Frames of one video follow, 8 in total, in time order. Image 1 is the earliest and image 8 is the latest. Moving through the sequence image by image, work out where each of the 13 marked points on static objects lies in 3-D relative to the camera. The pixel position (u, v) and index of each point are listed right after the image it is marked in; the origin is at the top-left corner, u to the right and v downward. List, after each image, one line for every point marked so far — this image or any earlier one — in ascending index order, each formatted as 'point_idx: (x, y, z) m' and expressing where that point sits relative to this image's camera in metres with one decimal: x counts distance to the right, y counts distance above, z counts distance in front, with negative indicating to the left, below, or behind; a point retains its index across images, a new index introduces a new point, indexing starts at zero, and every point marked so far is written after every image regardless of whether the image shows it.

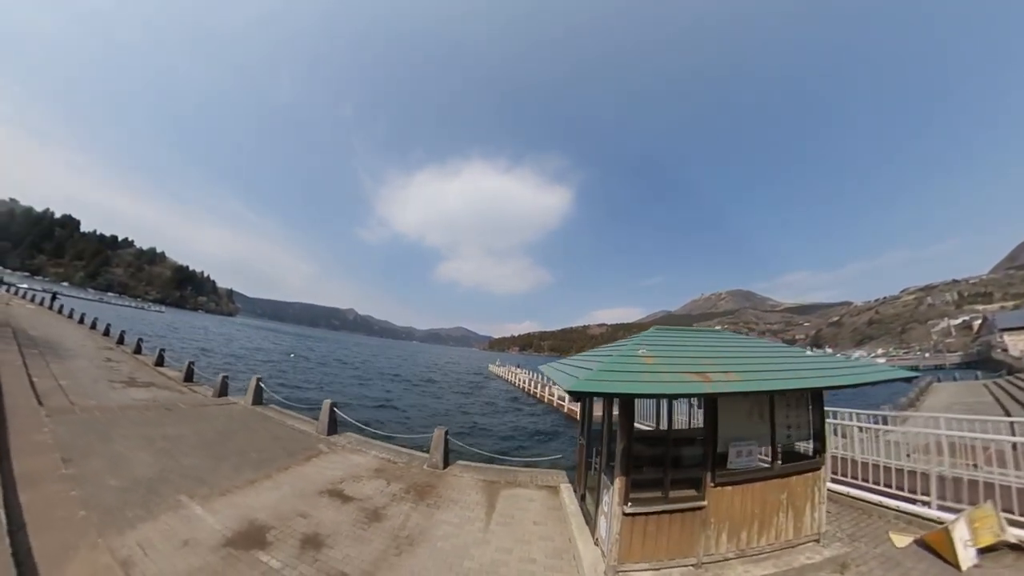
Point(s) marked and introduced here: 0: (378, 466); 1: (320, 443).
0: (-2.4, -3.4, +6.7) m
1: (-4.0, -3.4, +7.9) m
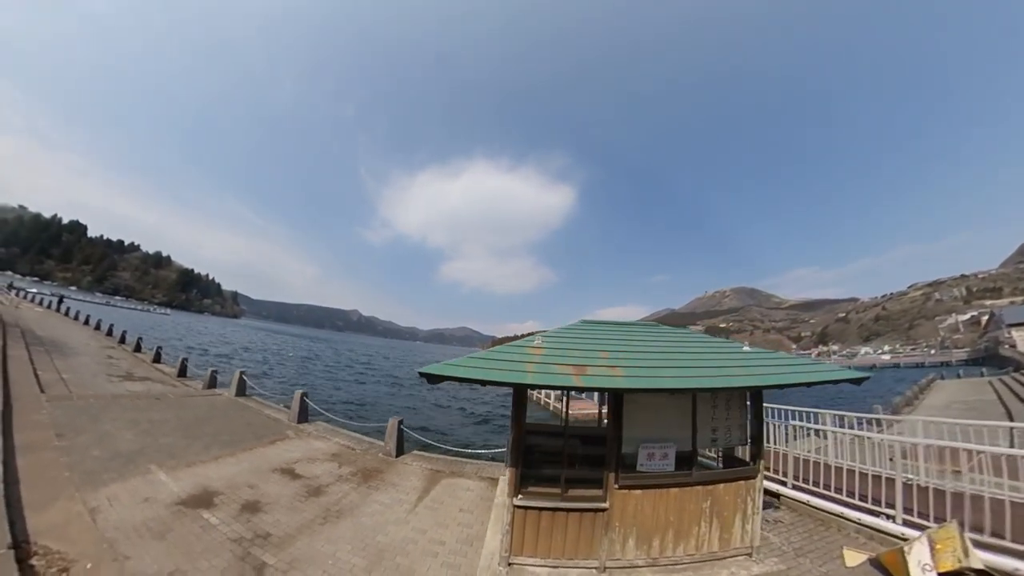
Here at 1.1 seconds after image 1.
0: (-3.6, -3.4, +7.6) m
1: (-5.2, -3.4, +8.8) m
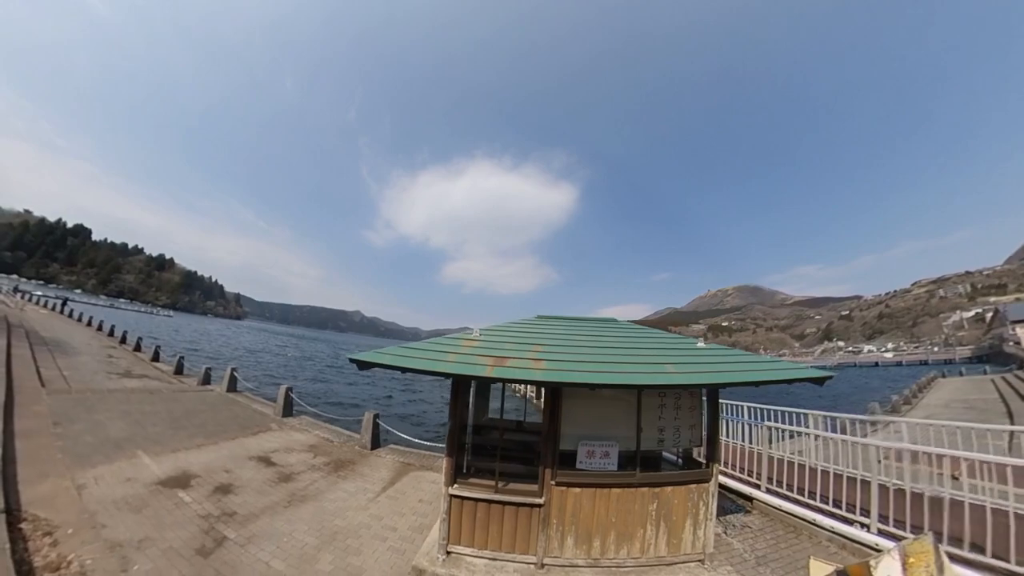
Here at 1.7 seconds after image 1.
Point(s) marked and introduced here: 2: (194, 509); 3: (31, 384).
0: (-4.3, -3.4, +8.2) m
1: (-5.9, -3.4, +9.3) m
2: (-4.1, -2.9, +4.8) m
3: (-12.4, -2.5, +9.8) m
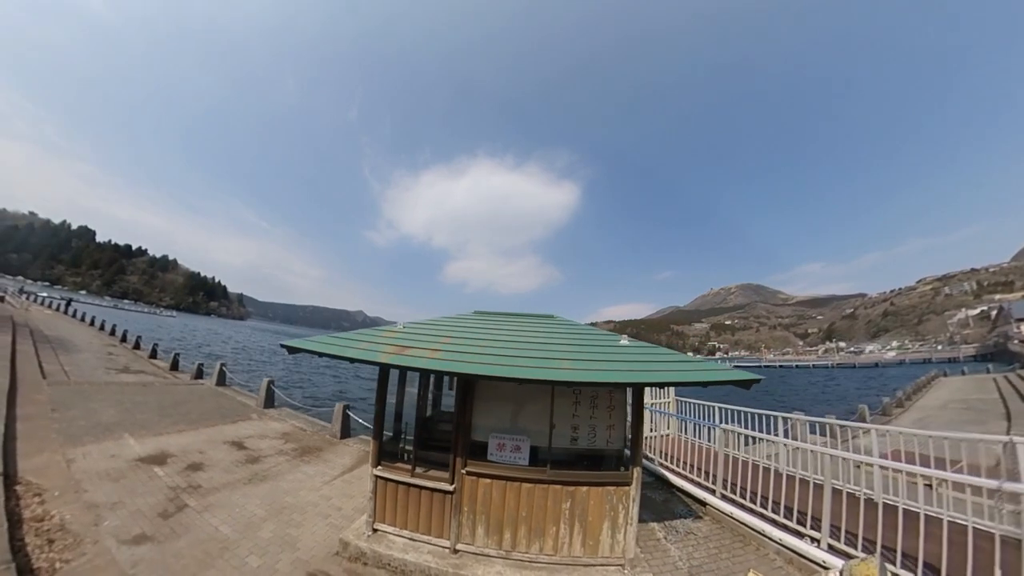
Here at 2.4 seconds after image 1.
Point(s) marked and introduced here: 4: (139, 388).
0: (-5.3, -3.3, +8.9) m
1: (-6.9, -3.4, +10.1) m
2: (-5.1, -2.8, +5.6) m
3: (-13.4, -2.5, +10.6) m
4: (-11.3, -3.0, +11.5) m
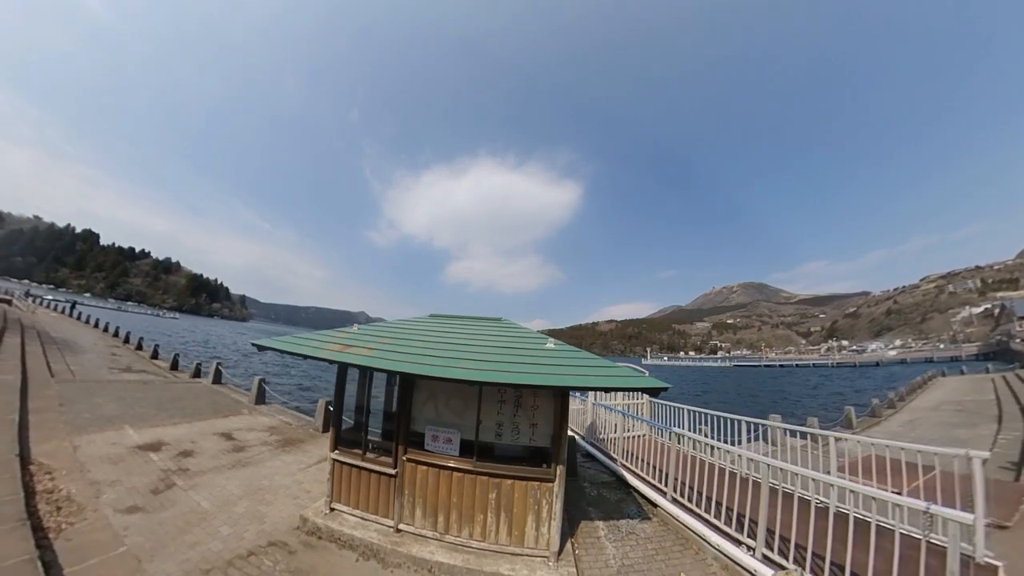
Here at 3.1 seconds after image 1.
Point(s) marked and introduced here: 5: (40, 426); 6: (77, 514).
0: (-6.1, -3.5, +9.7) m
1: (-7.7, -3.5, +10.9) m
2: (-5.9, -3.0, +6.4) m
3: (-14.2, -2.6, +11.4) m
4: (-12.1, -3.2, +12.3) m
5: (-9.0, -2.6, +7.2) m
6: (-5.3, -2.7, +4.6) m
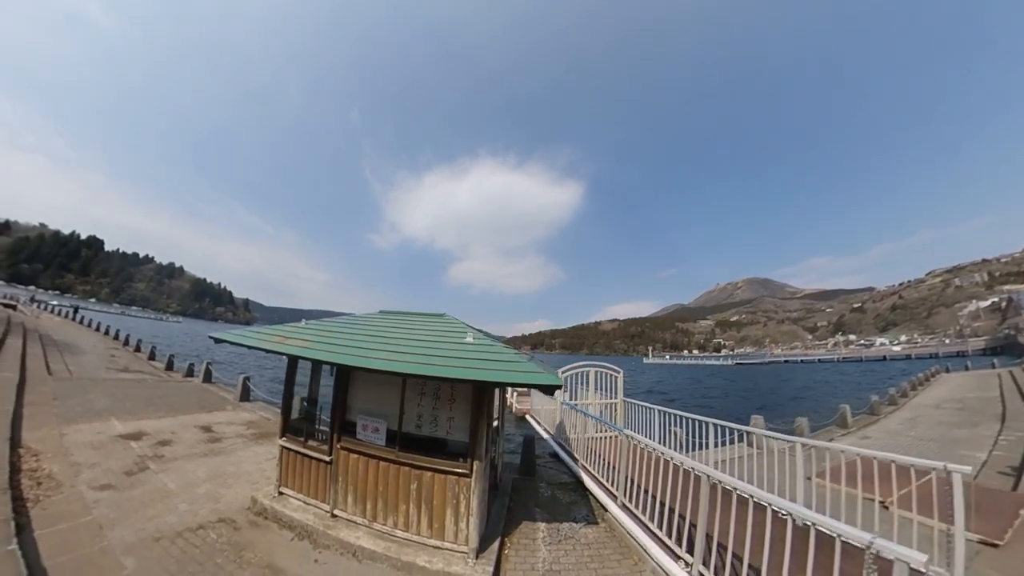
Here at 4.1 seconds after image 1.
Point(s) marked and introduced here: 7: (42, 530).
0: (-7.0, -3.5, +10.3) m
1: (-8.6, -3.5, +11.5) m
2: (-6.9, -3.0, +6.9) m
3: (-15.1, -2.8, +12.1) m
4: (-13.0, -3.3, +13.0) m
5: (-9.9, -2.7, +7.8) m
6: (-6.2, -2.7, +5.2) m
7: (-5.2, -2.7, +4.2) m
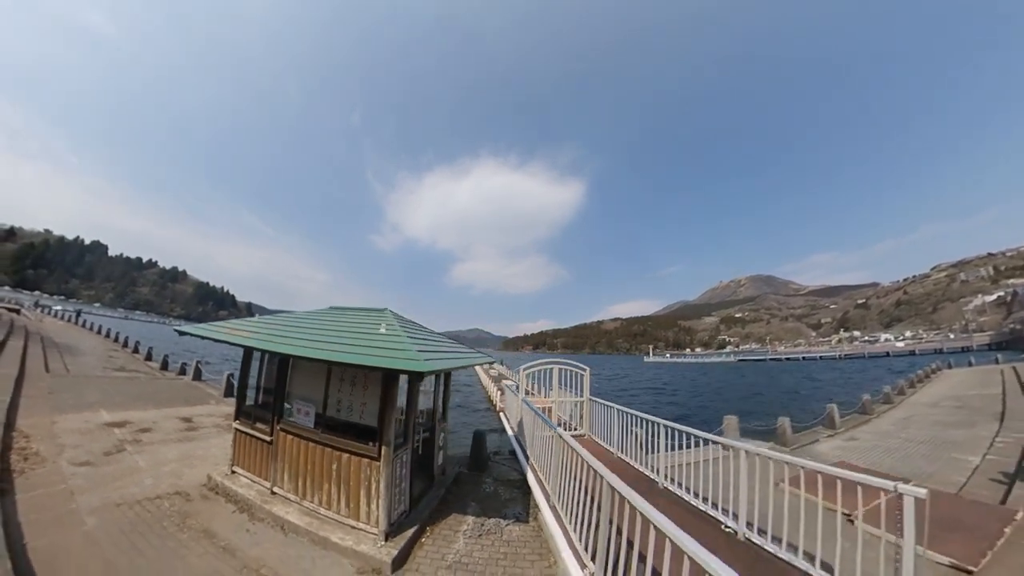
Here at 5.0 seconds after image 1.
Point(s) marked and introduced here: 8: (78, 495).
0: (-8.1, -3.5, +11.1) m
1: (-9.7, -3.6, +12.3) m
2: (-8.0, -3.0, +7.7) m
3: (-16.1, -2.9, +12.9) m
4: (-14.1, -3.4, +13.8) m
5: (-11.0, -2.7, +8.6) m
6: (-7.4, -2.8, +5.9) m
7: (-6.4, -2.7, +4.9) m
8: (-5.9, -2.8, +5.2) m
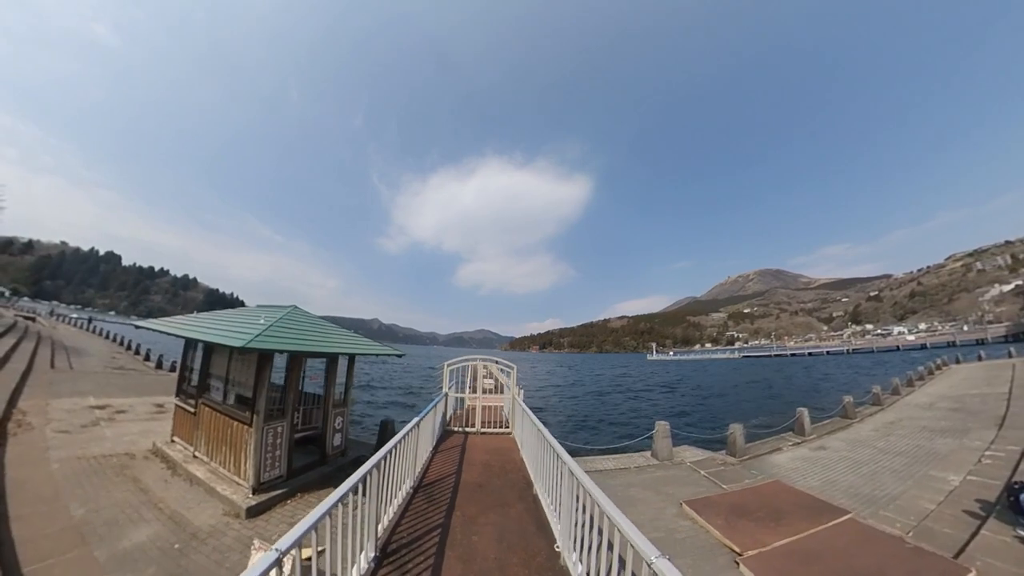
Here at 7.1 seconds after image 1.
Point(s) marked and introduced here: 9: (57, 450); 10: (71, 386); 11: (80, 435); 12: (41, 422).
0: (-10.3, -3.7, +12.8) m
1: (-11.9, -3.8, +14.1) m
2: (-10.3, -3.1, +9.5) m
3: (-18.4, -3.2, +14.9) m
4: (-16.3, -3.7, +15.7) m
5: (-13.3, -2.9, +10.5) m
6: (-9.8, -2.9, +7.7) m
7: (-8.8, -2.8, +6.7) m
8: (-8.3, -2.9, +6.9) m
9: (-8.2, -2.9, +7.0) m
10: (-14.0, -3.2, +12.0) m
11: (-8.8, -3.0, +7.8) m
12: (-10.2, -2.9, +8.2) m
